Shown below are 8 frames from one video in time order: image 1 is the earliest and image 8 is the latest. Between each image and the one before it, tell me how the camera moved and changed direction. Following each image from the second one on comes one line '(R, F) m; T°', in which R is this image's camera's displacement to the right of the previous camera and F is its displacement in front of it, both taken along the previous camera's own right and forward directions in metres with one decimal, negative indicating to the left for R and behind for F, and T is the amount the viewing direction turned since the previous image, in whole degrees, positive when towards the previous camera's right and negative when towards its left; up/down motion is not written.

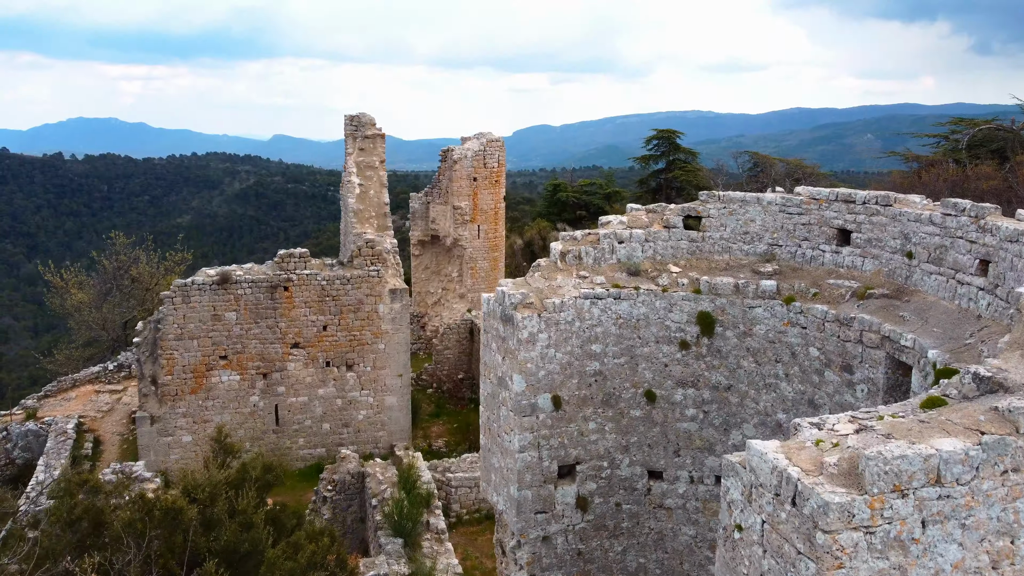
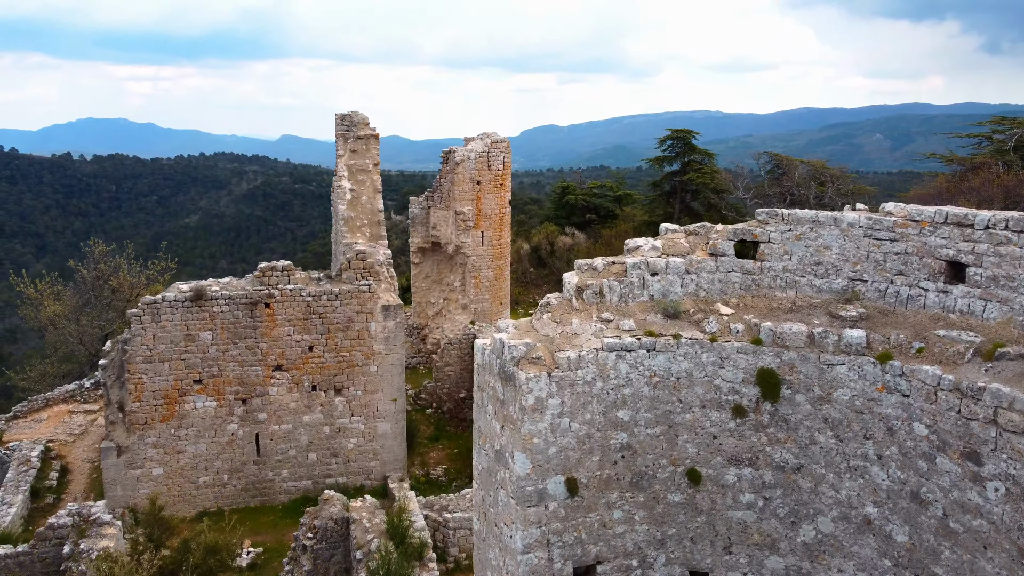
(0.0, +0.9) m; 0°
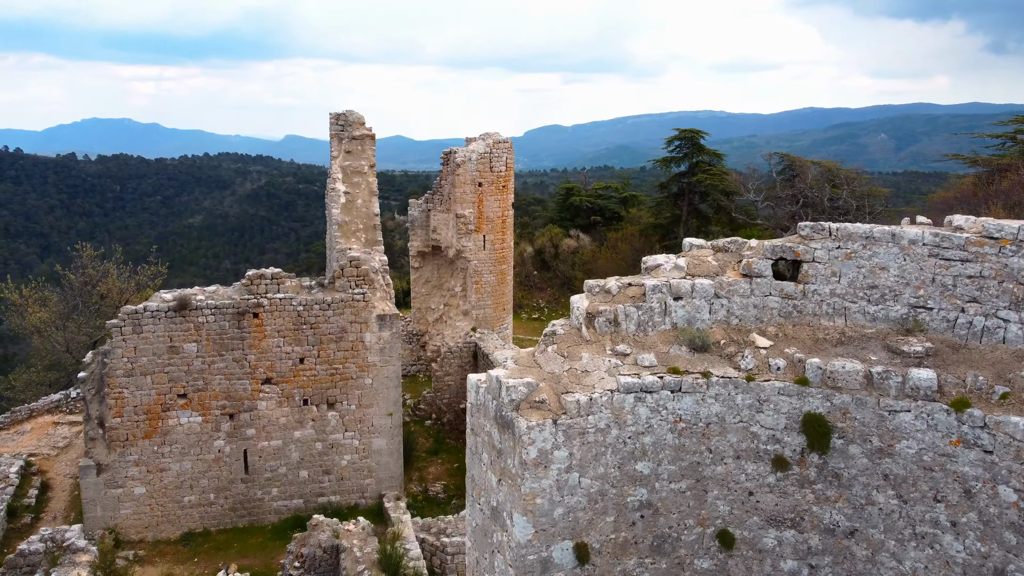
(0.0, +0.5) m; 0°
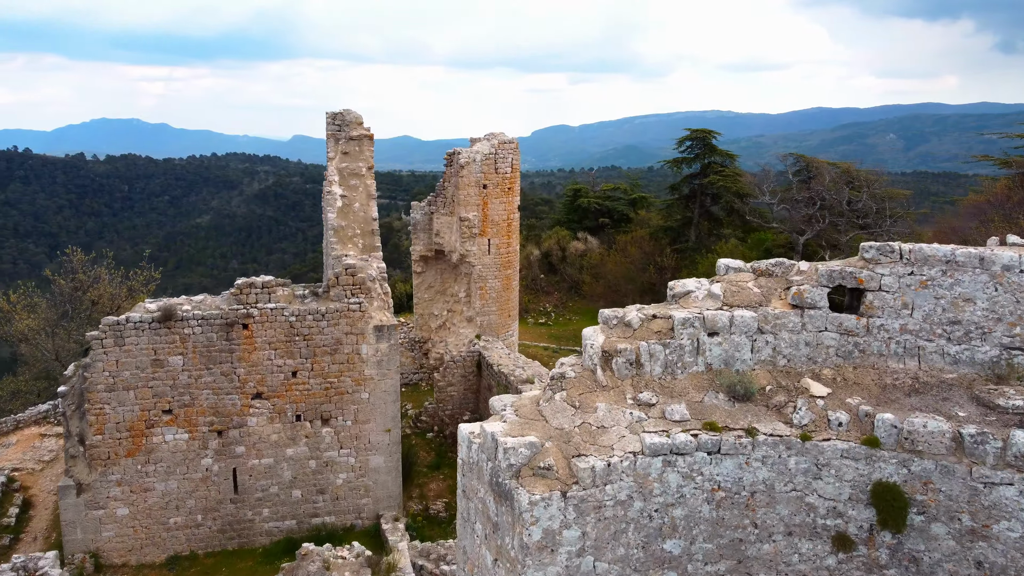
(0.0, +0.5) m; 0°
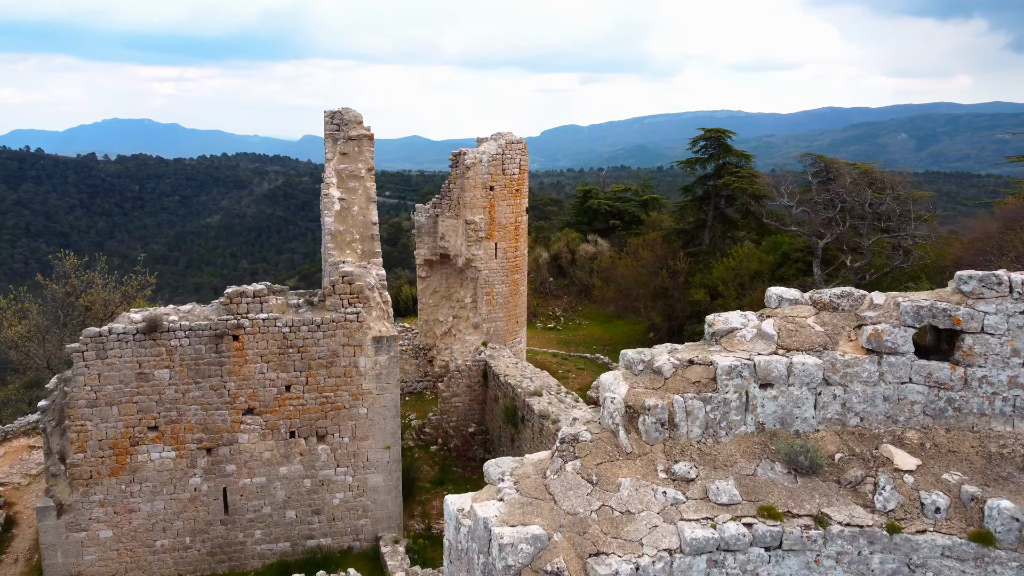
(0.0, +0.5) m; -1°
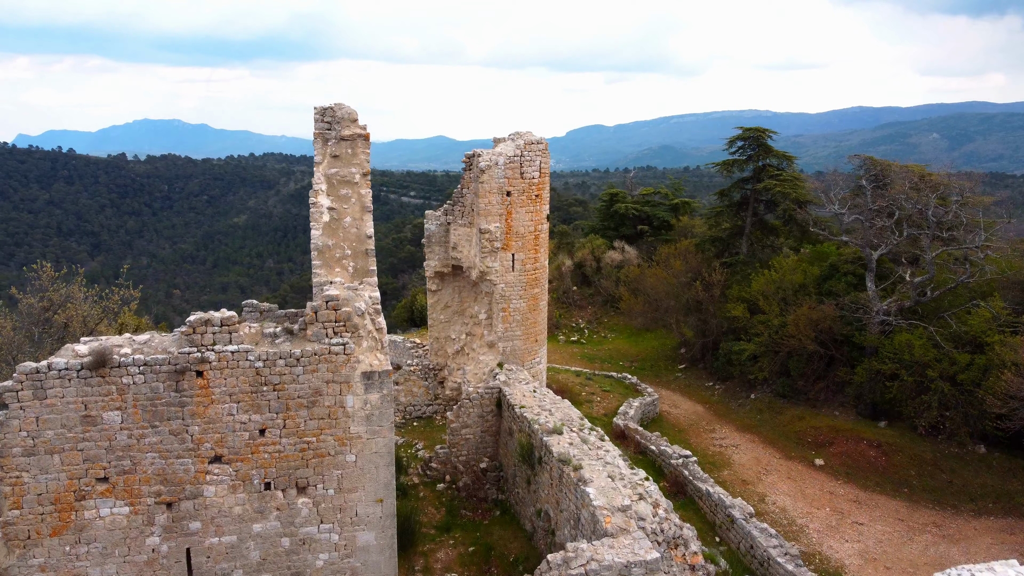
(+0.1, +1.2) m; -2°
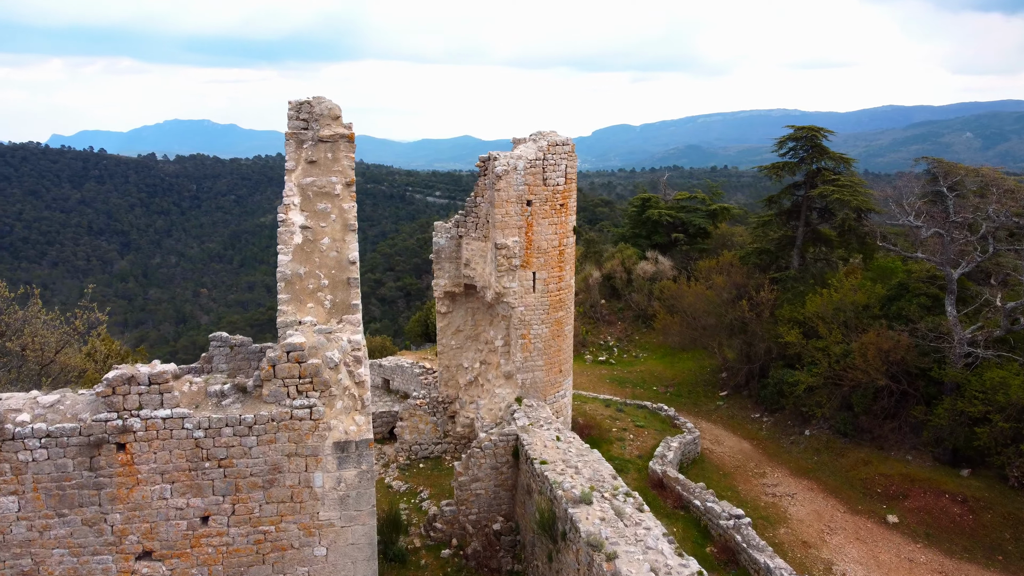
(0.0, +1.5) m; -2°
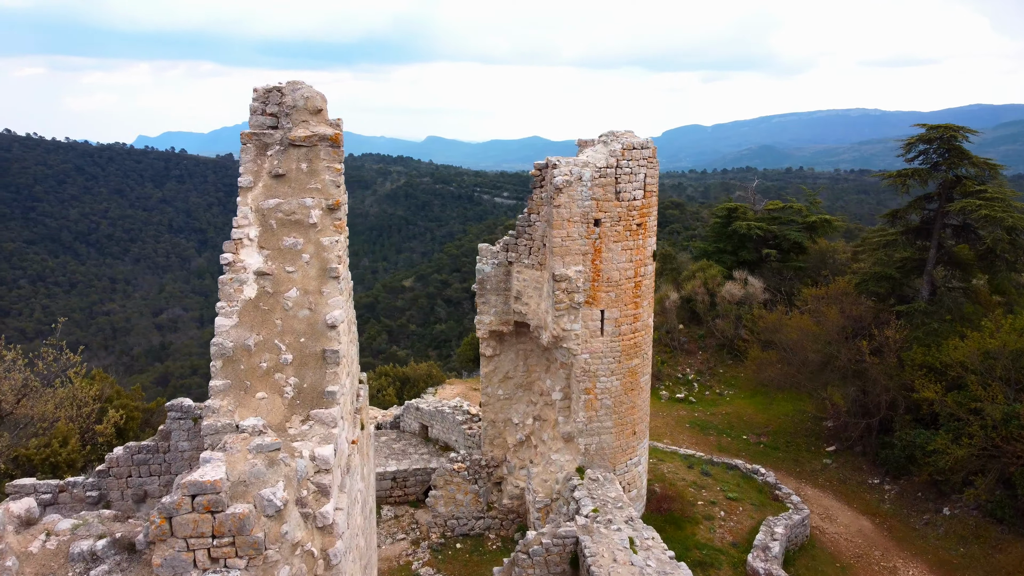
(0.0, +2.0) m; -5°
